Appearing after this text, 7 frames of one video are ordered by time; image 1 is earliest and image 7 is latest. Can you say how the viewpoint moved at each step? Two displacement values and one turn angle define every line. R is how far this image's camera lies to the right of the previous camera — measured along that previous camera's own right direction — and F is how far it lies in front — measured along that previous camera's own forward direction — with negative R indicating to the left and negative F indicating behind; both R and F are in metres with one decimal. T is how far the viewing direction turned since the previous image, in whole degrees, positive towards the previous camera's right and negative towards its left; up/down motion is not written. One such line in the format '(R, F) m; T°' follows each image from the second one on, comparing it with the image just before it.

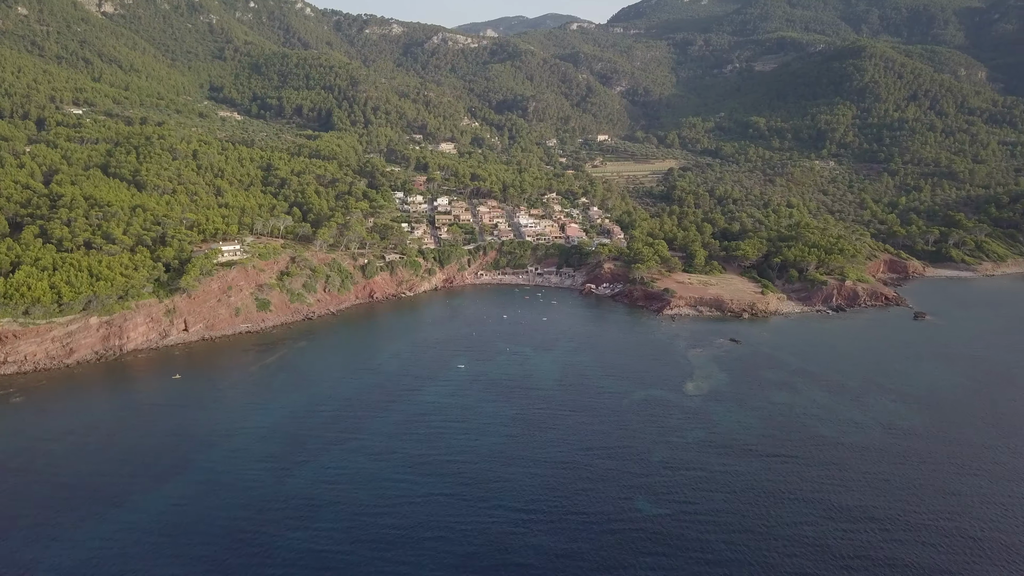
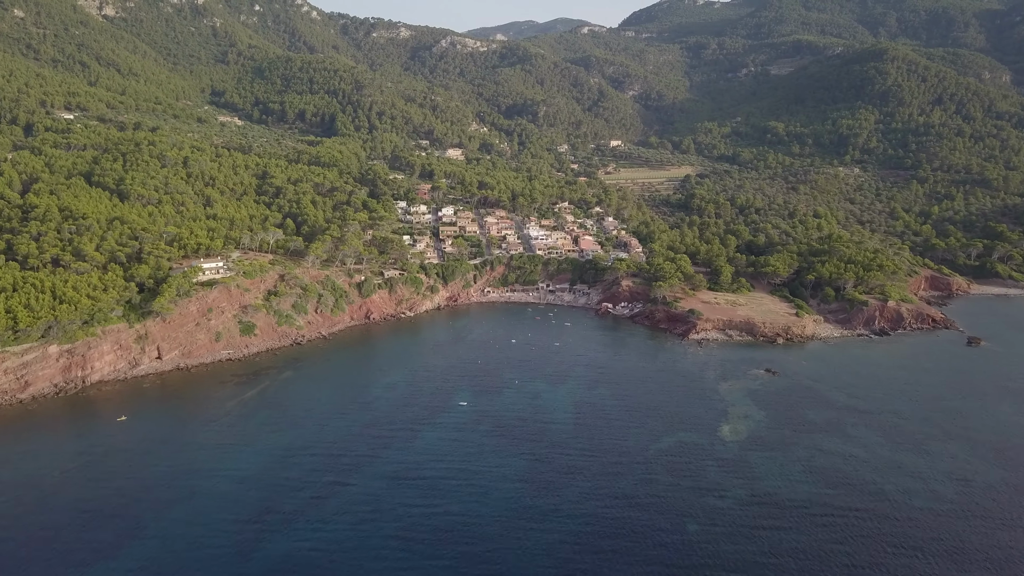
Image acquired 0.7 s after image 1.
(0.0, +8.1) m; -1°
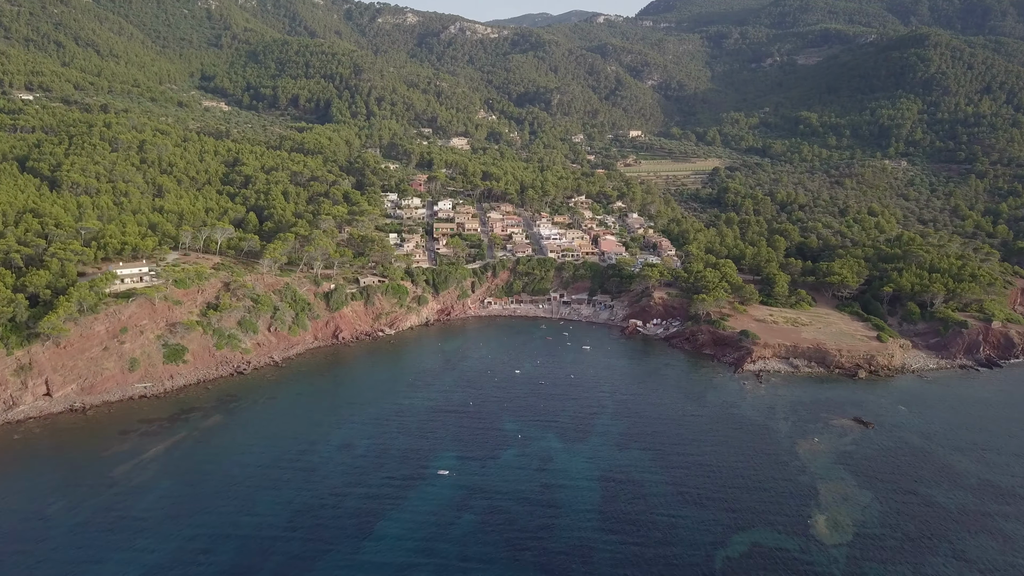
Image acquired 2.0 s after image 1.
(+0.6, +17.6) m; -1°
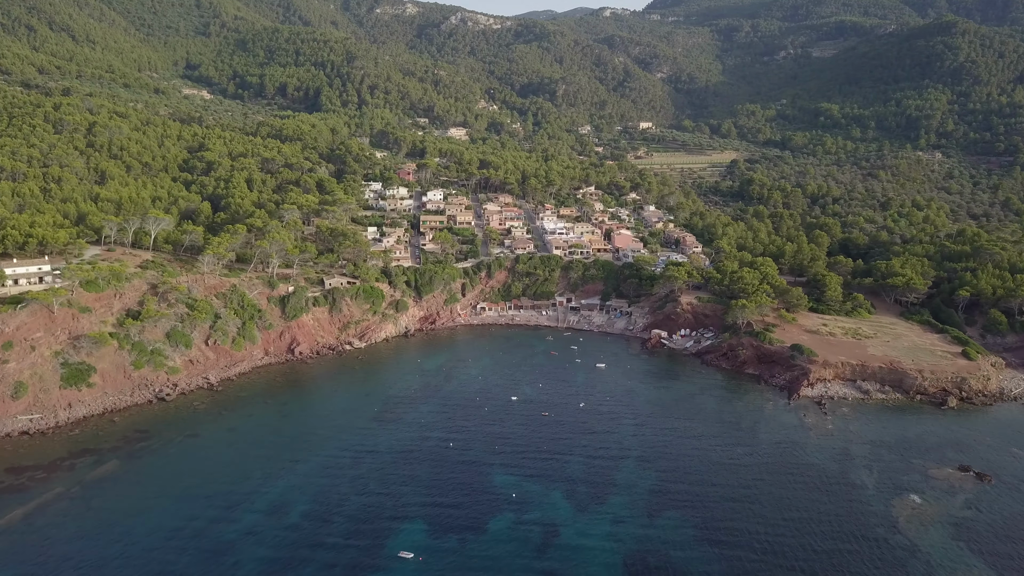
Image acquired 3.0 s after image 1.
(+0.6, +12.9) m; 0°
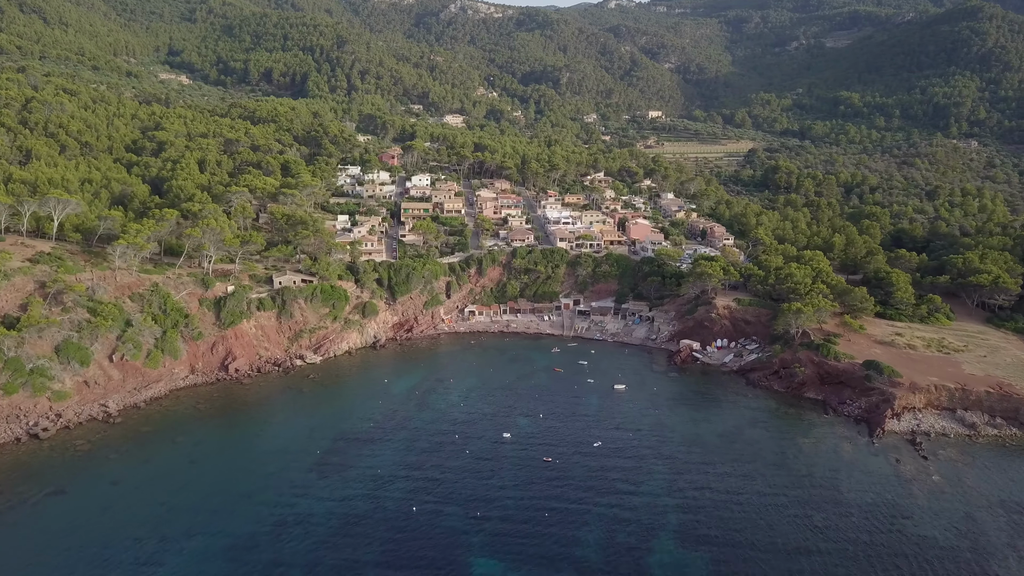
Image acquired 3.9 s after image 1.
(+0.5, +12.0) m; 0°
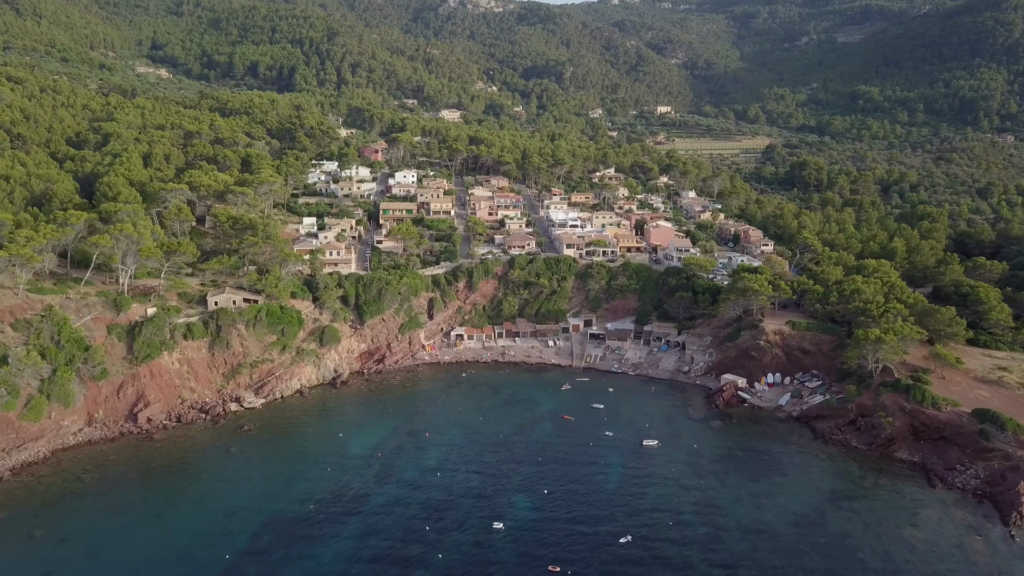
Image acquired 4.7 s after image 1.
(+0.3, +10.3) m; 0°
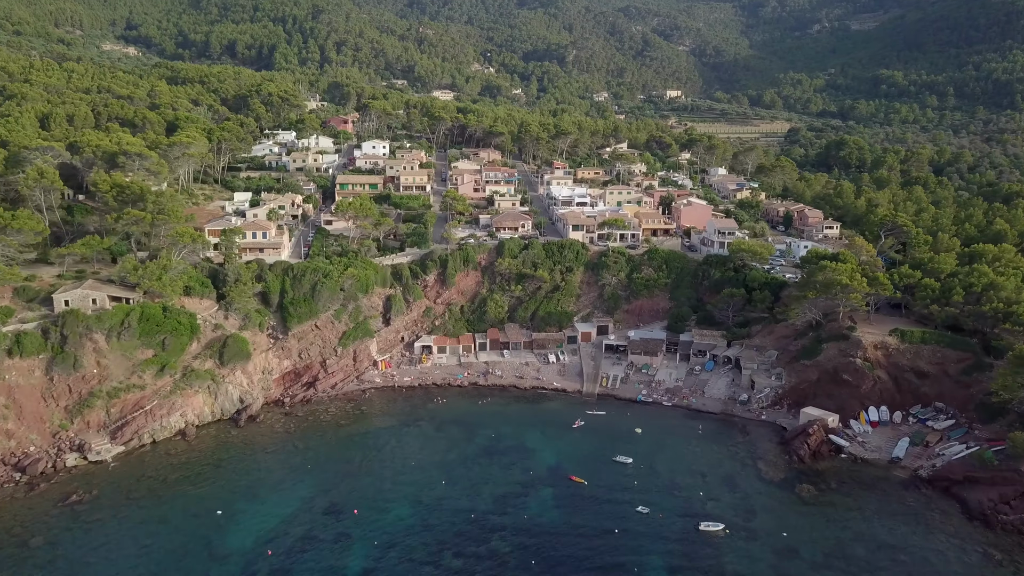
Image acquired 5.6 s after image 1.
(+0.6, +12.3) m; 0°
